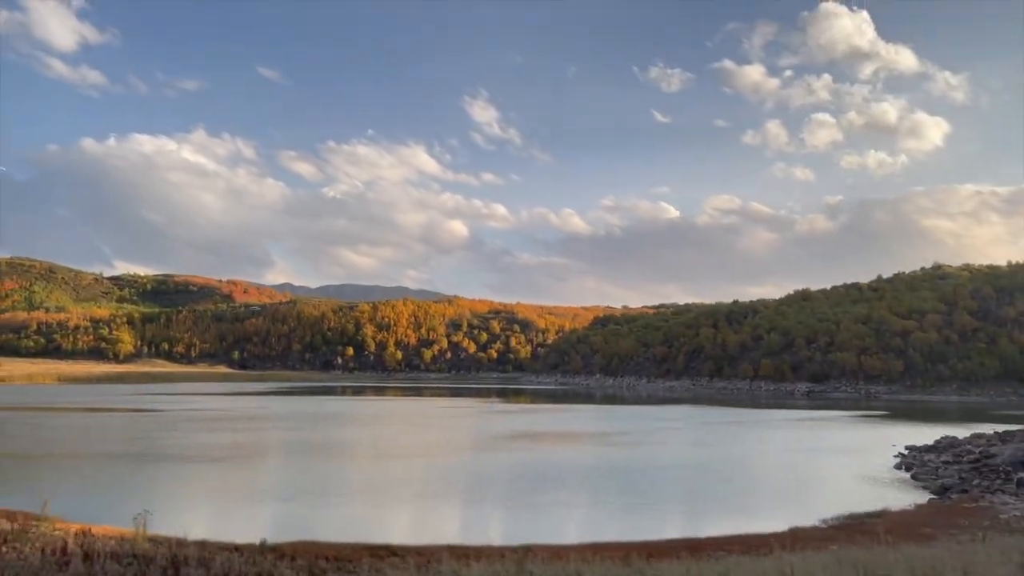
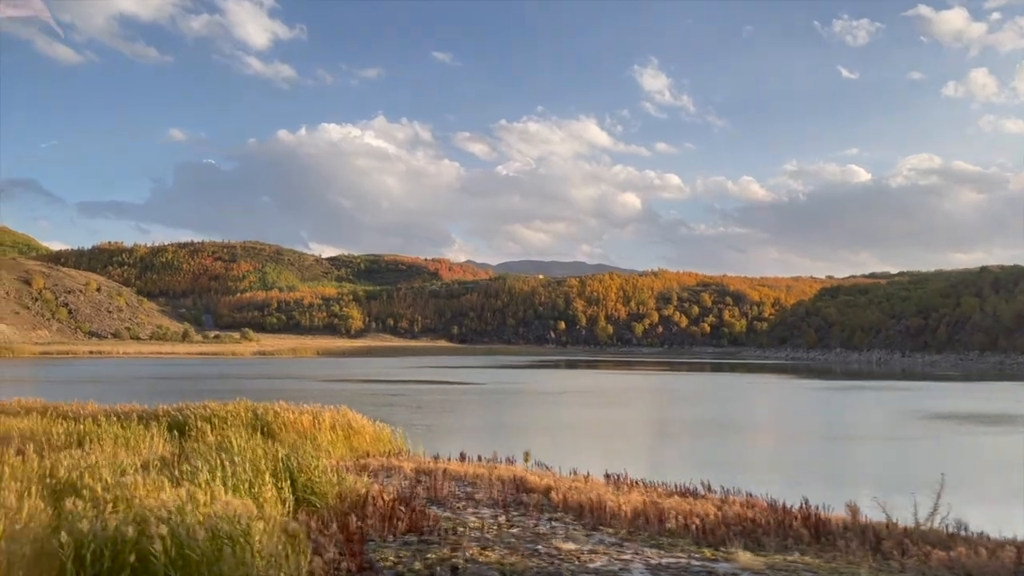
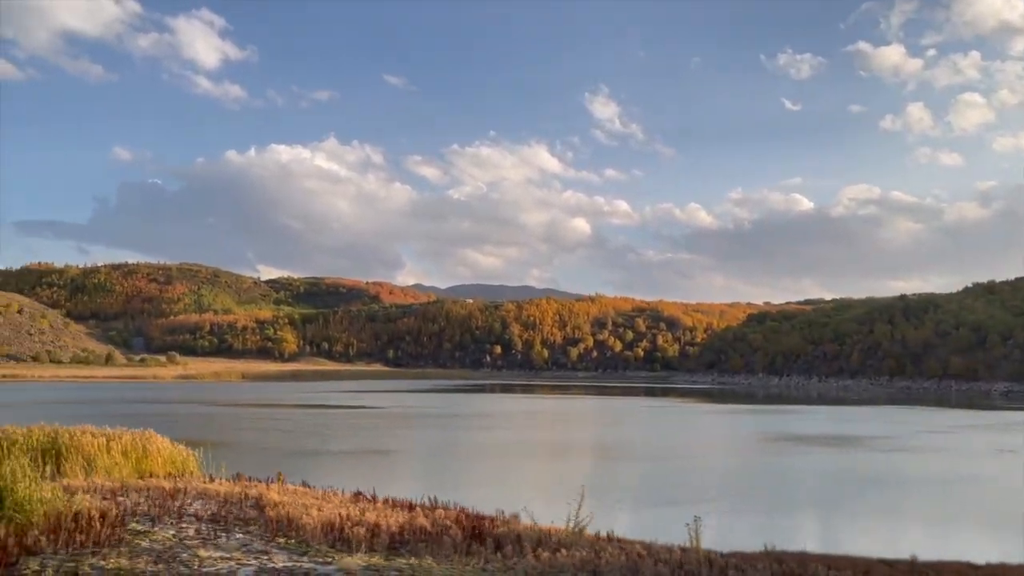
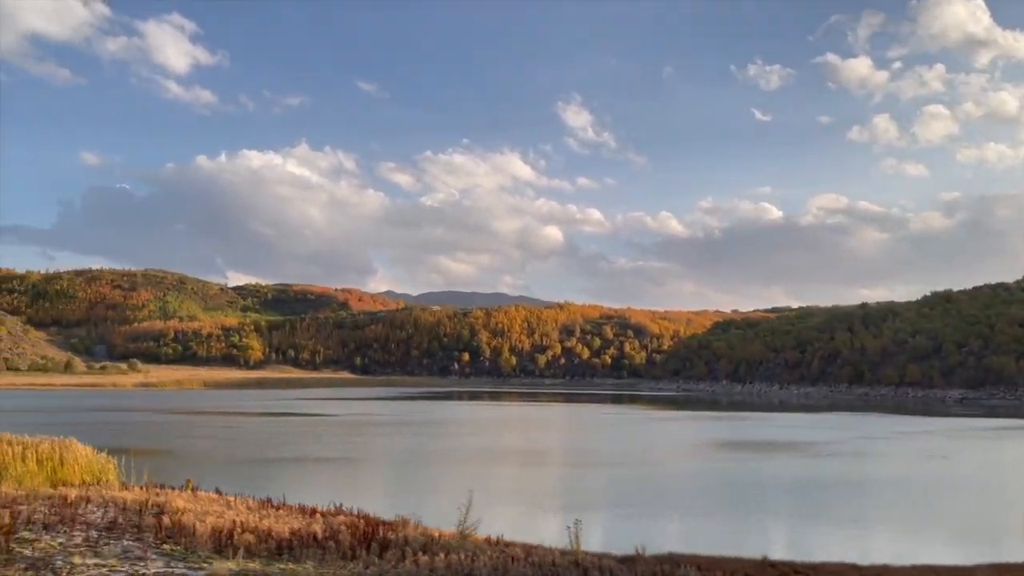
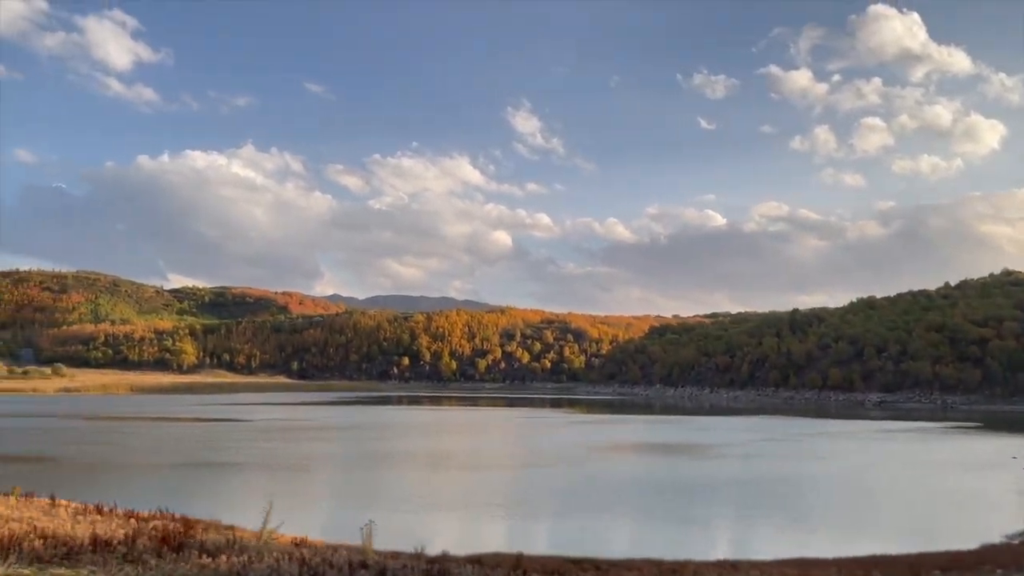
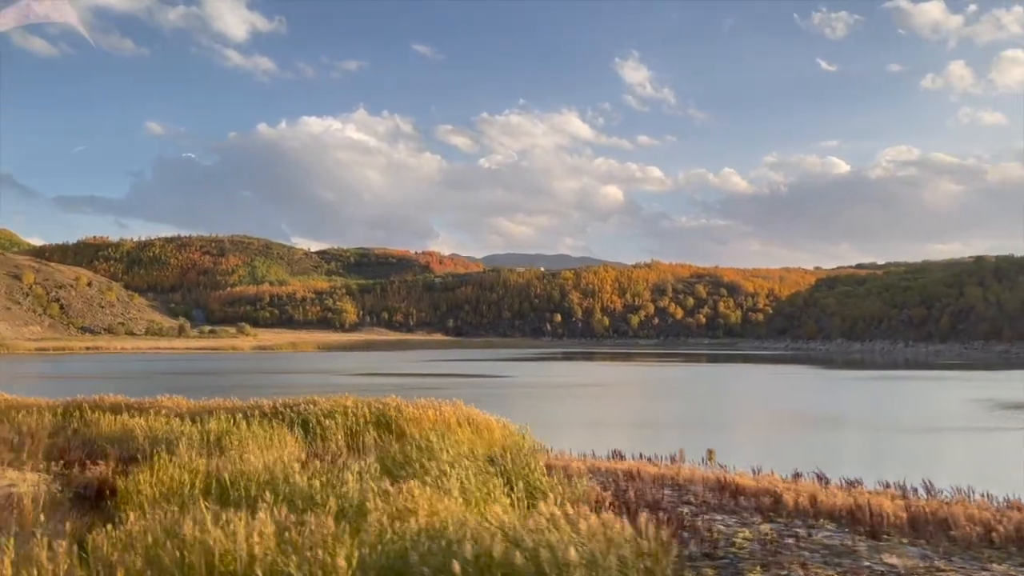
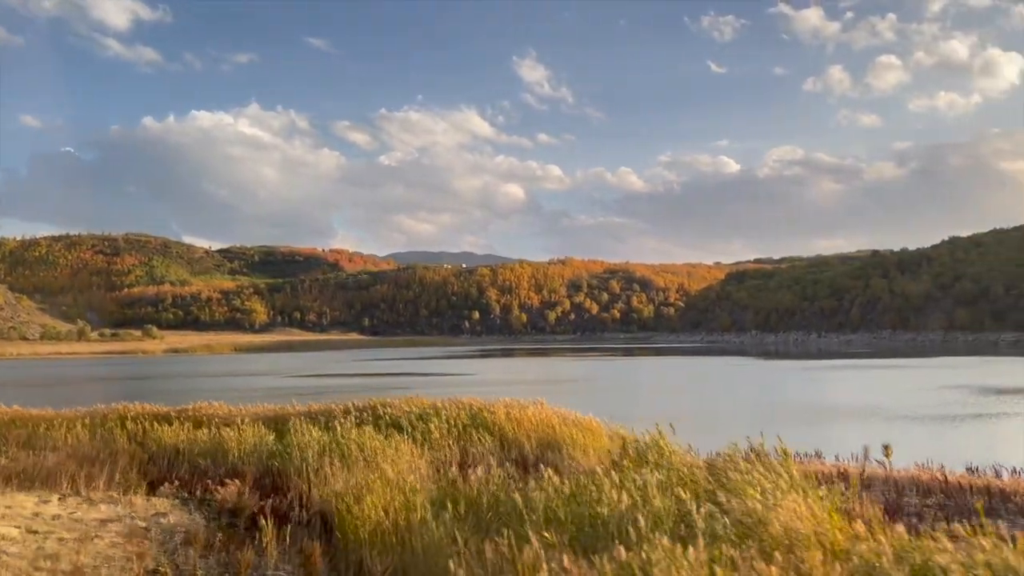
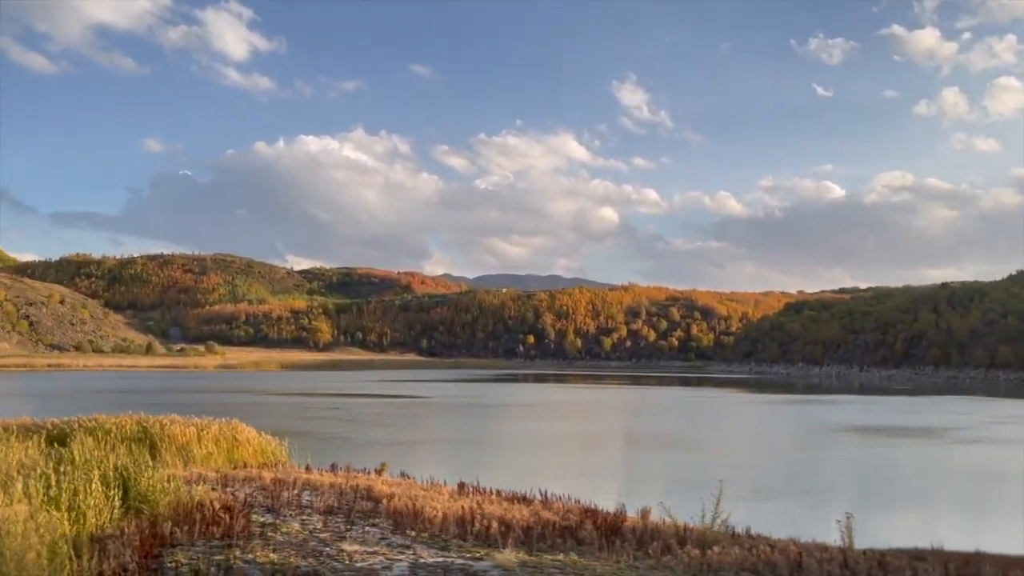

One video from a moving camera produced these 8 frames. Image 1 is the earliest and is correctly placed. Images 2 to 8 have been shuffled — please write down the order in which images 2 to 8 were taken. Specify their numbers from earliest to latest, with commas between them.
5, 4, 3, 8, 2, 6, 7
